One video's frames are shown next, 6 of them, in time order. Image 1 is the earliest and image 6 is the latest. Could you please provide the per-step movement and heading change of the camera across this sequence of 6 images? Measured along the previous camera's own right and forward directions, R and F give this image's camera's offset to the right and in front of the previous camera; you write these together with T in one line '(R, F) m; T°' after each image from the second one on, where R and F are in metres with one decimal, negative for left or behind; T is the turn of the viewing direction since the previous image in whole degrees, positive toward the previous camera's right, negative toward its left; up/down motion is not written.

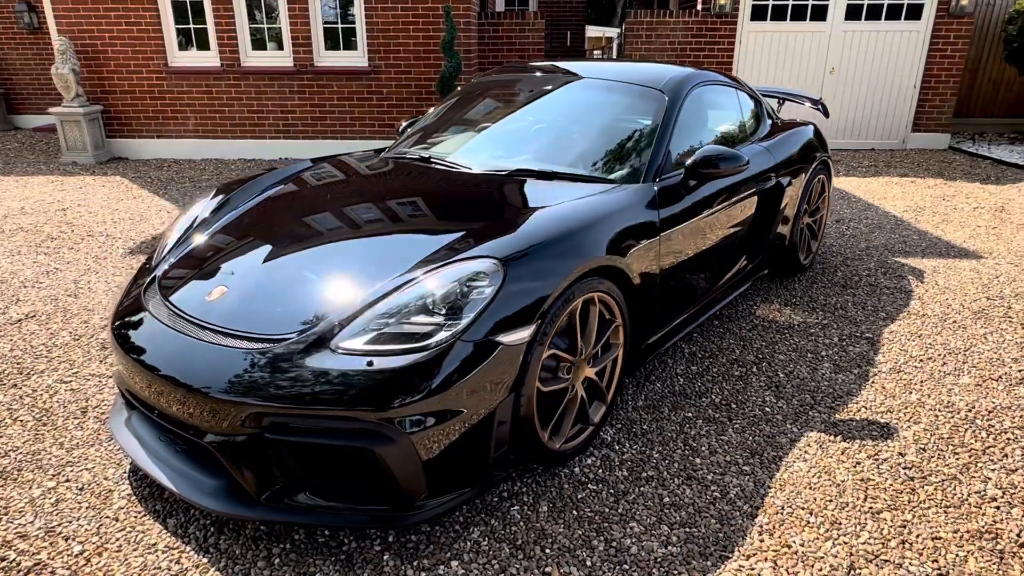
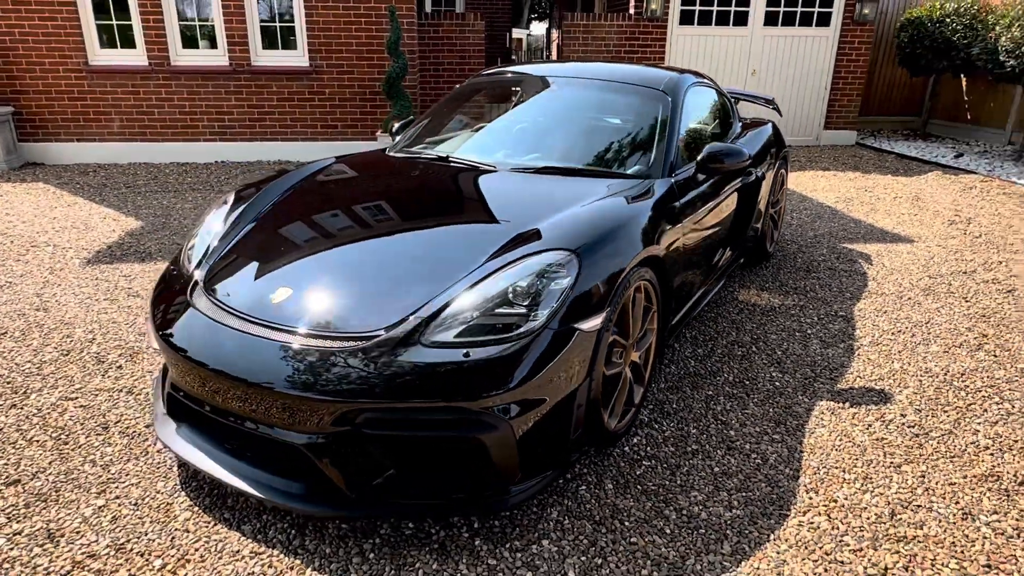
(-0.5, -0.1) m; +8°
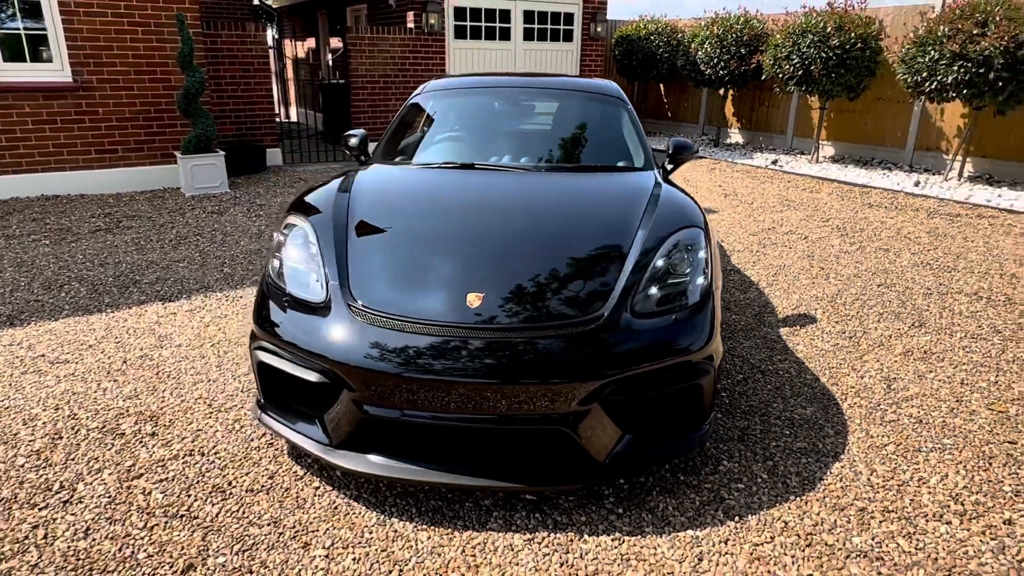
(-1.4, +0.1) m; +25°
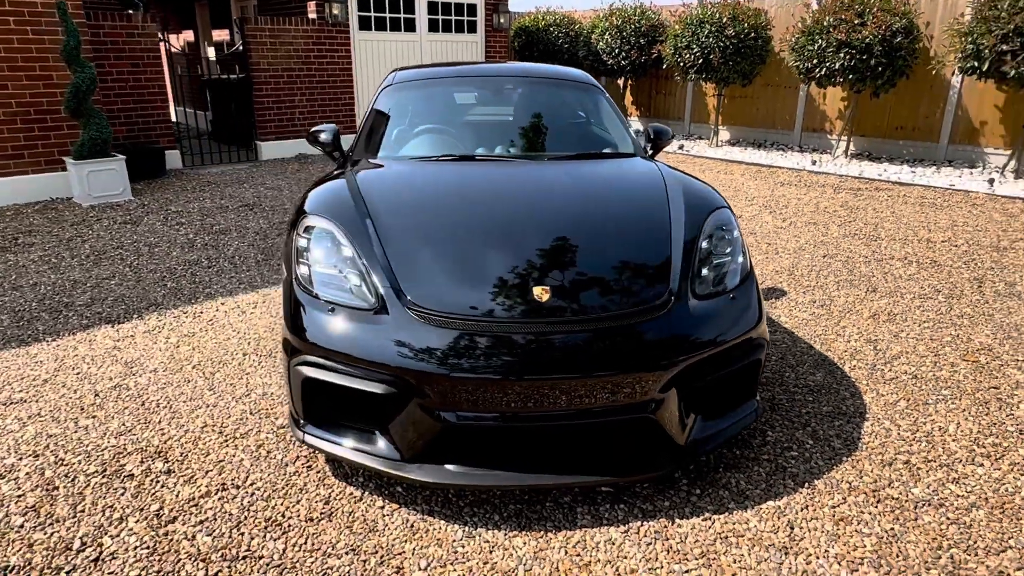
(-0.5, +0.1) m; +10°
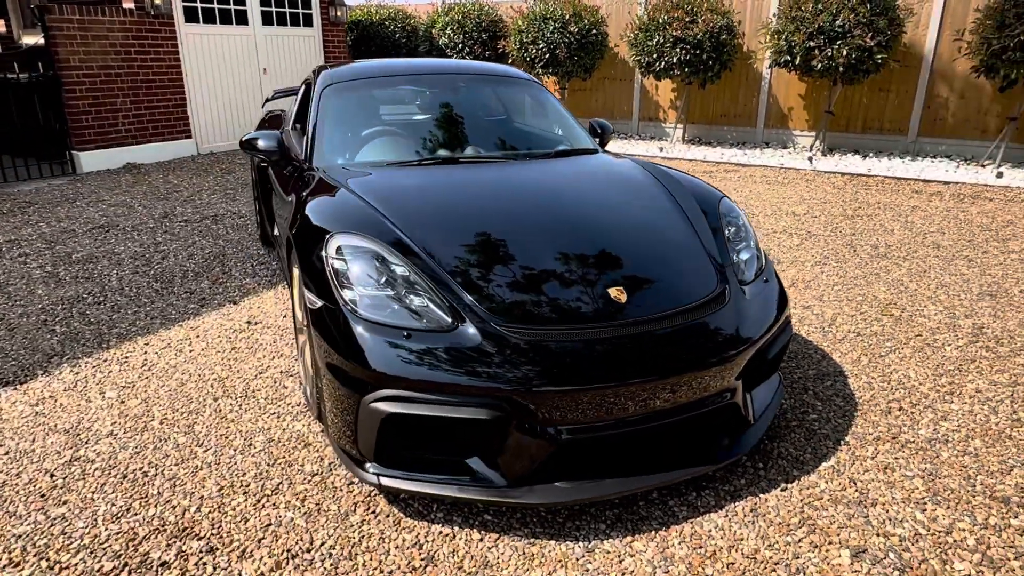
(-0.7, +0.2) m; +16°
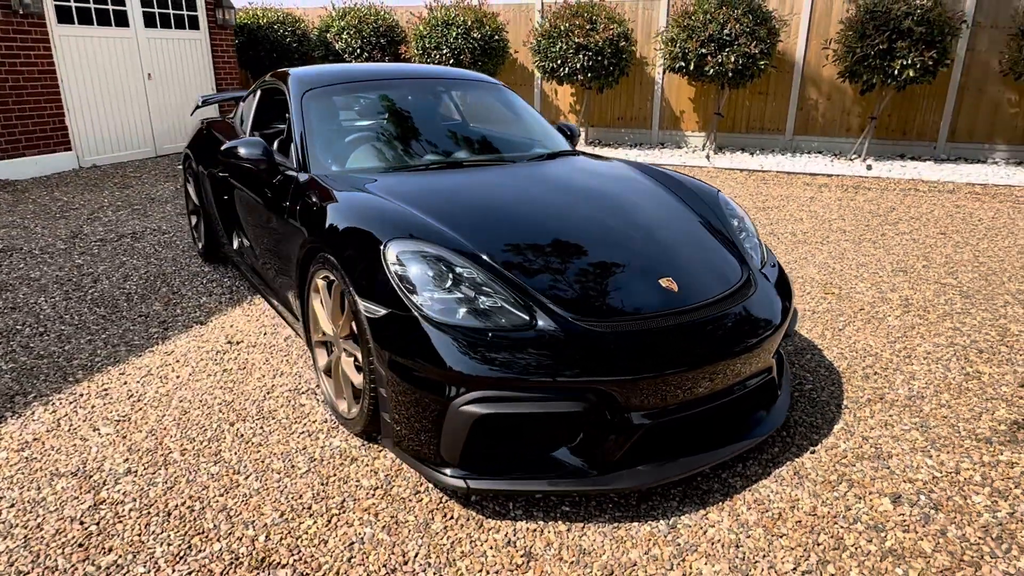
(-0.6, 0.0) m; +11°
